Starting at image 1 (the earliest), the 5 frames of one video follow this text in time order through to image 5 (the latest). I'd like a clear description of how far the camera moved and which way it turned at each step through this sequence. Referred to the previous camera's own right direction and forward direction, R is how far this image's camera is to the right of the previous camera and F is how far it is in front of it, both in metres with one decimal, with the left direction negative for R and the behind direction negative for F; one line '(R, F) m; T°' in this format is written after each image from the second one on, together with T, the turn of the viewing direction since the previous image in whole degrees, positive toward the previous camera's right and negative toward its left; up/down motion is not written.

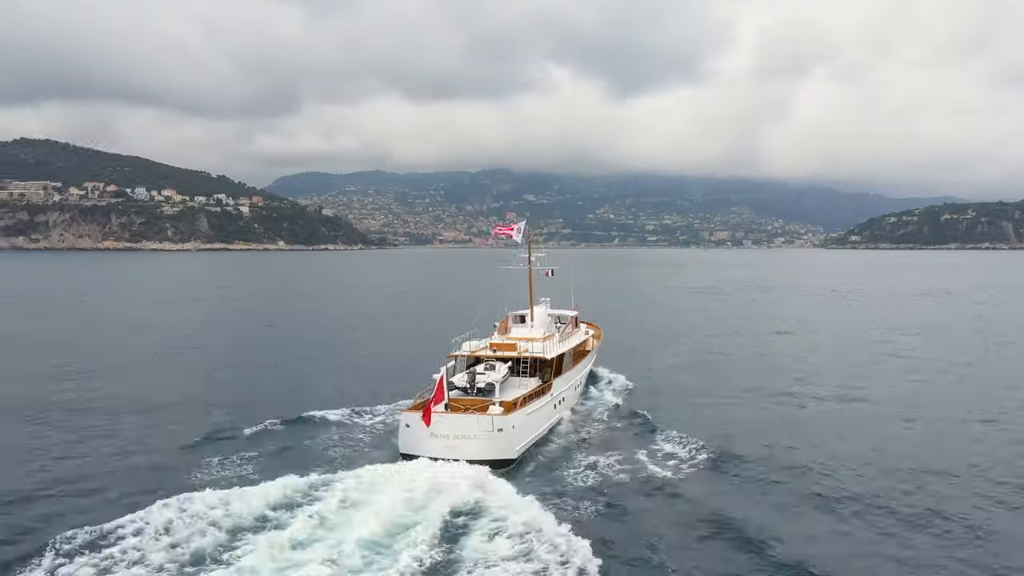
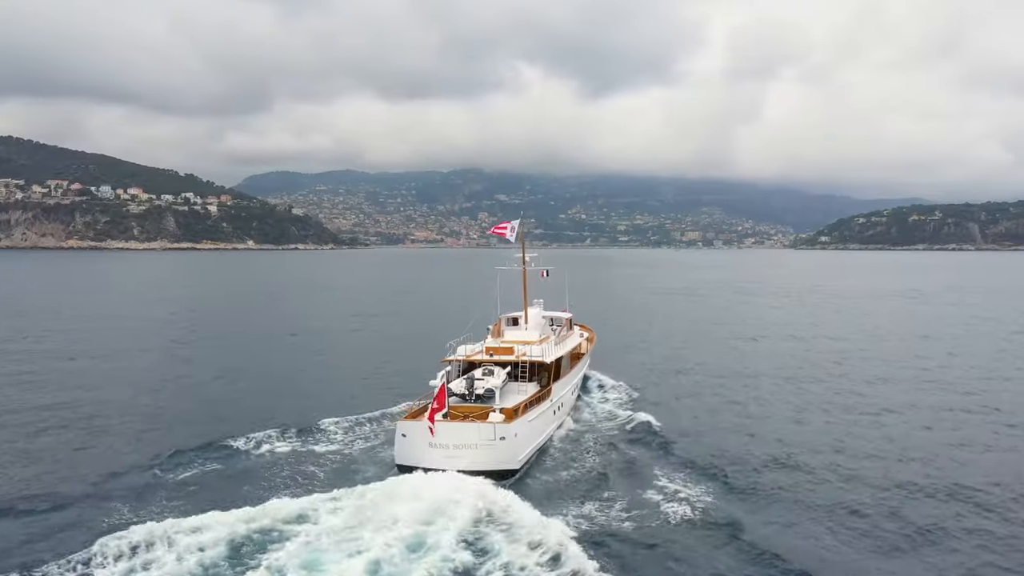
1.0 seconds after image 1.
(-0.6, +0.9) m; +2°
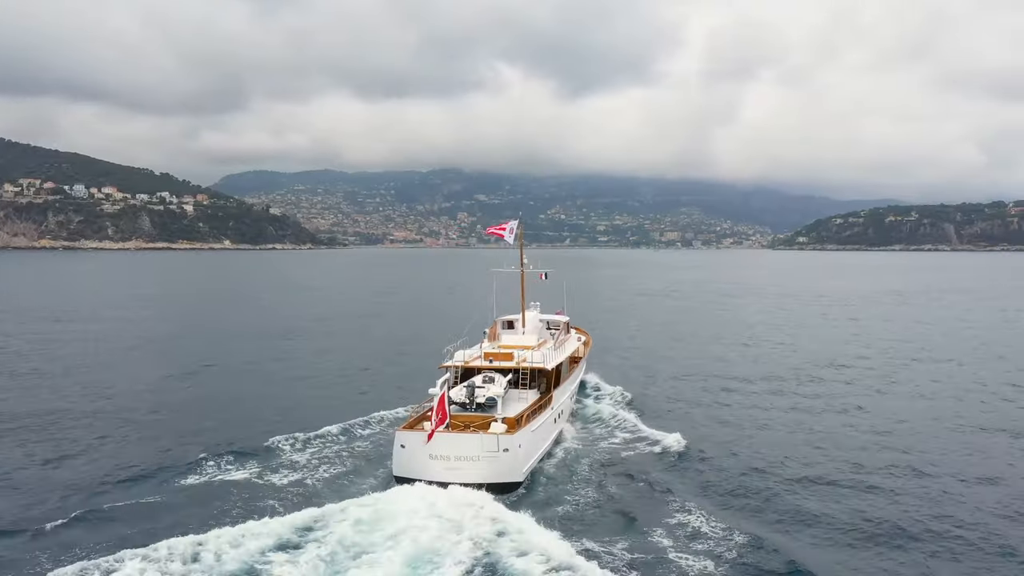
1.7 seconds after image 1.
(-0.5, +0.7) m; +1°
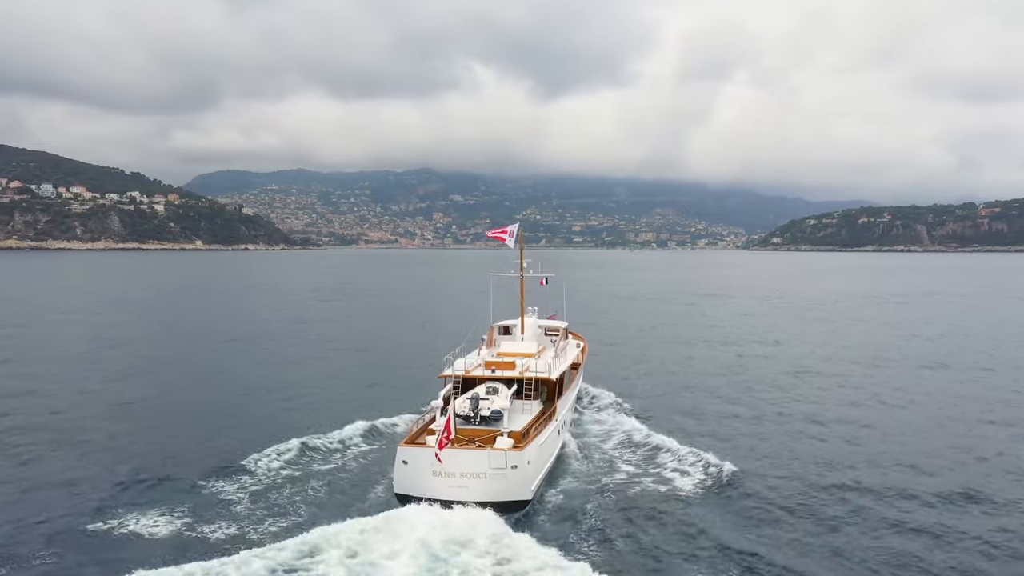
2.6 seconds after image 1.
(-0.6, +0.9) m; +2°
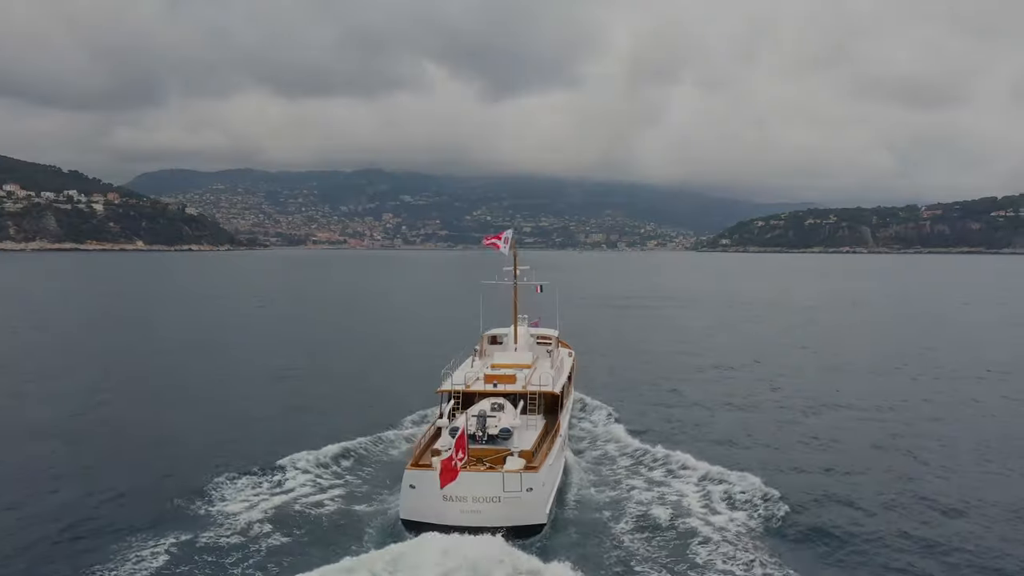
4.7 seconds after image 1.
(-1.1, +0.9) m; +3°
